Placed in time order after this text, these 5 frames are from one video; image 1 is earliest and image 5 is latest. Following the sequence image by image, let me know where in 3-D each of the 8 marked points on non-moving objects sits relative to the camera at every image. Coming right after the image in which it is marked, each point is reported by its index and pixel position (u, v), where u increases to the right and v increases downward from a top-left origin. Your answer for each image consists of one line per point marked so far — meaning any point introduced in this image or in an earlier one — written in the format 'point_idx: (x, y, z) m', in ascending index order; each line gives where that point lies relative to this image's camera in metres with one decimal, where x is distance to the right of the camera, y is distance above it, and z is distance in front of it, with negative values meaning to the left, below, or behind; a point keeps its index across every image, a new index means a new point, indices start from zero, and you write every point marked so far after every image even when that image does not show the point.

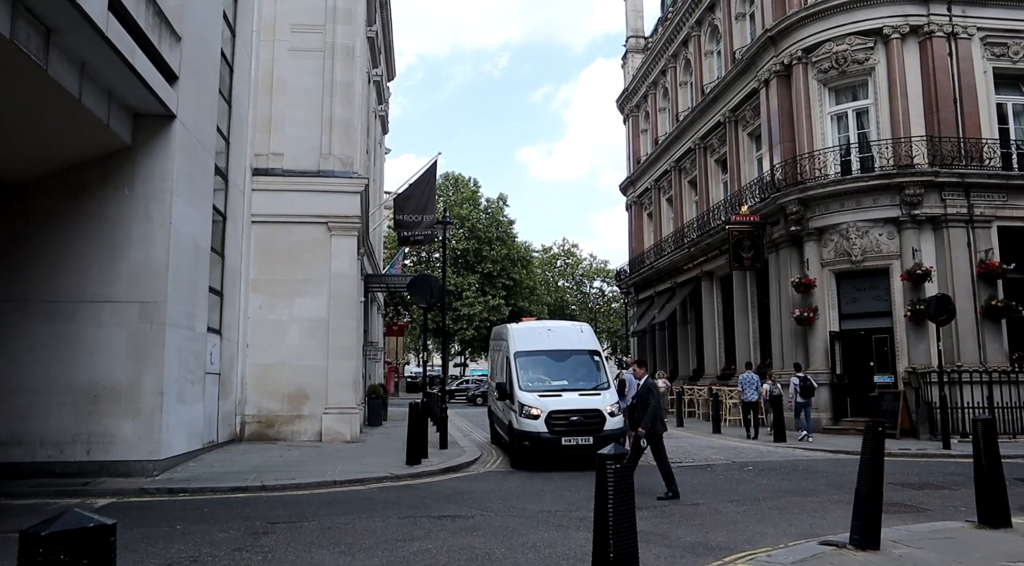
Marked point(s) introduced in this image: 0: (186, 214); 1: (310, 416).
0: (-5.4, +1.1, +11.8) m
1: (-4.4, -2.9, +15.7) m
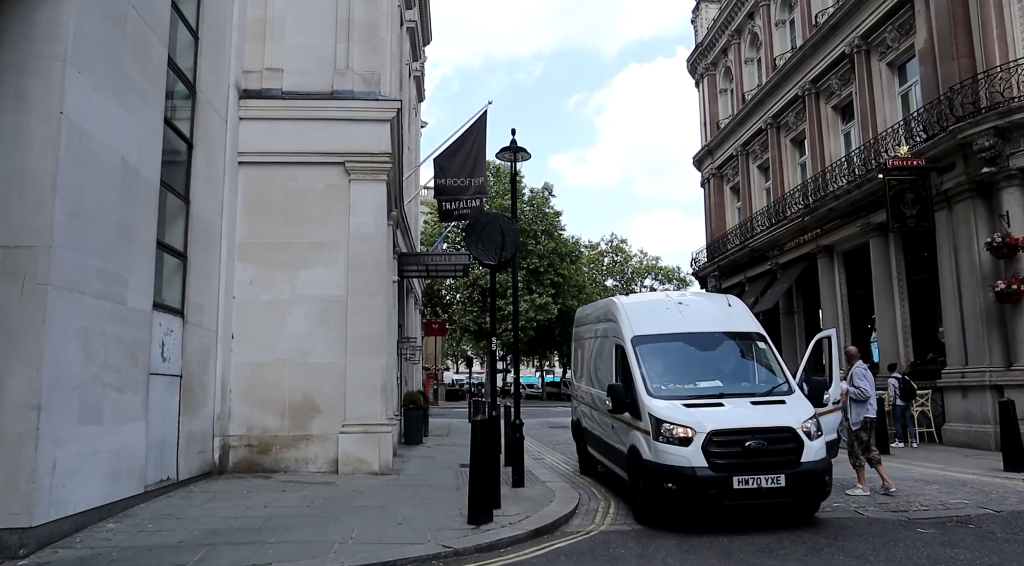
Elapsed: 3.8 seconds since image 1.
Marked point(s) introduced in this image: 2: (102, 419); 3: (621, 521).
0: (-4.1, +1.7, +7.1) m
1: (-2.9, -2.4, +11.0) m
2: (-4.1, -1.3, +7.2) m
3: (+1.2, -2.6, +7.8) m
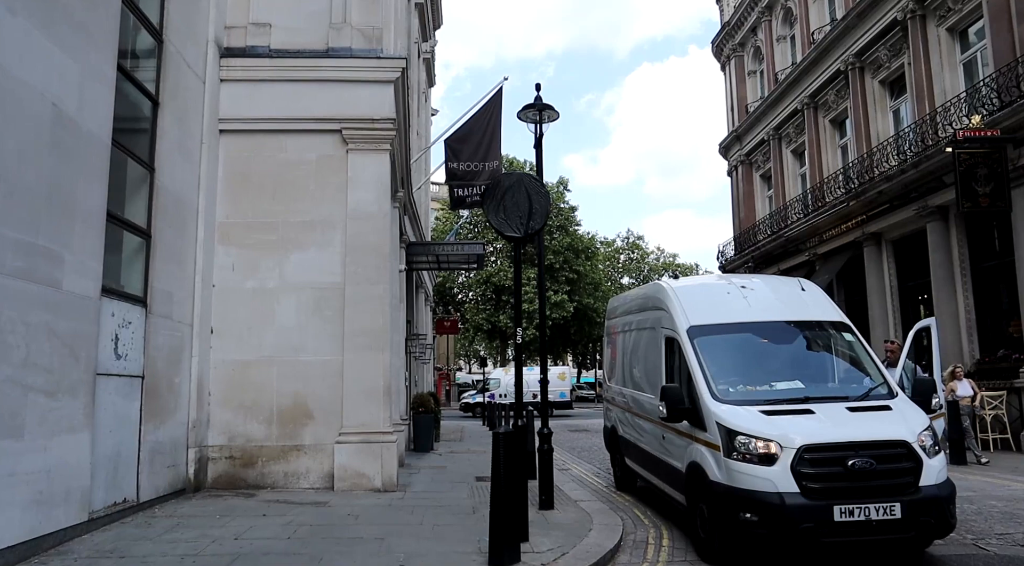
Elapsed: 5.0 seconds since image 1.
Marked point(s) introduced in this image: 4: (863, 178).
0: (-3.9, +1.9, +5.6) m
1: (-2.6, -2.2, +9.4) m
2: (-3.8, -1.2, +5.6) m
3: (+1.4, -2.4, +6.2) m
4: (+9.1, +2.7, +18.8) m
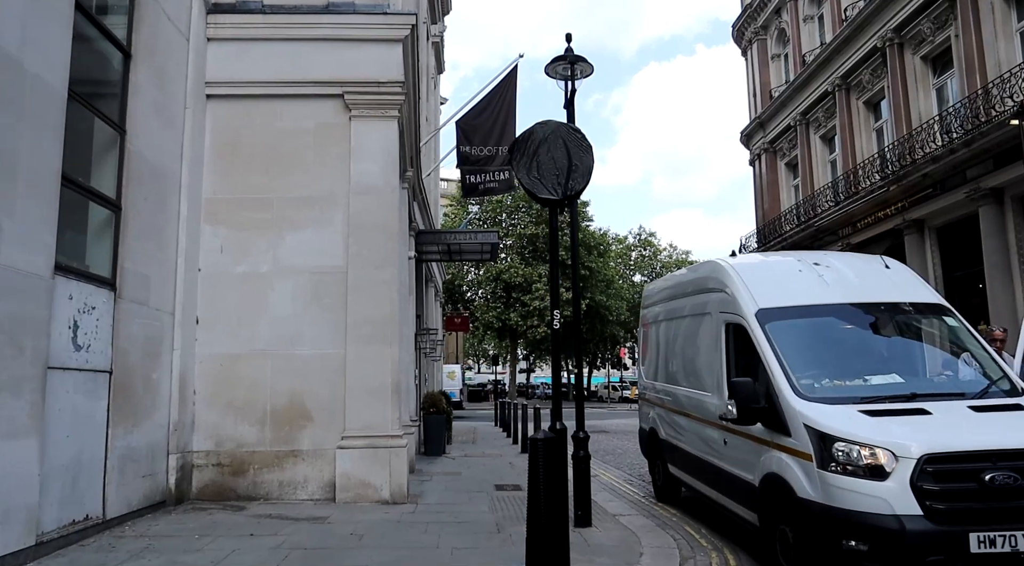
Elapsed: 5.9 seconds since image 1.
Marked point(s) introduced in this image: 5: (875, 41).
0: (-3.6, +2.1, +4.5) m
1: (-2.3, -2.0, +8.3) m
2: (-3.5, -1.0, +4.5) m
3: (+1.7, -2.2, +5.0) m
4: (+9.5, +3.0, +17.5) m
5: (+9.6, +6.4, +19.2) m
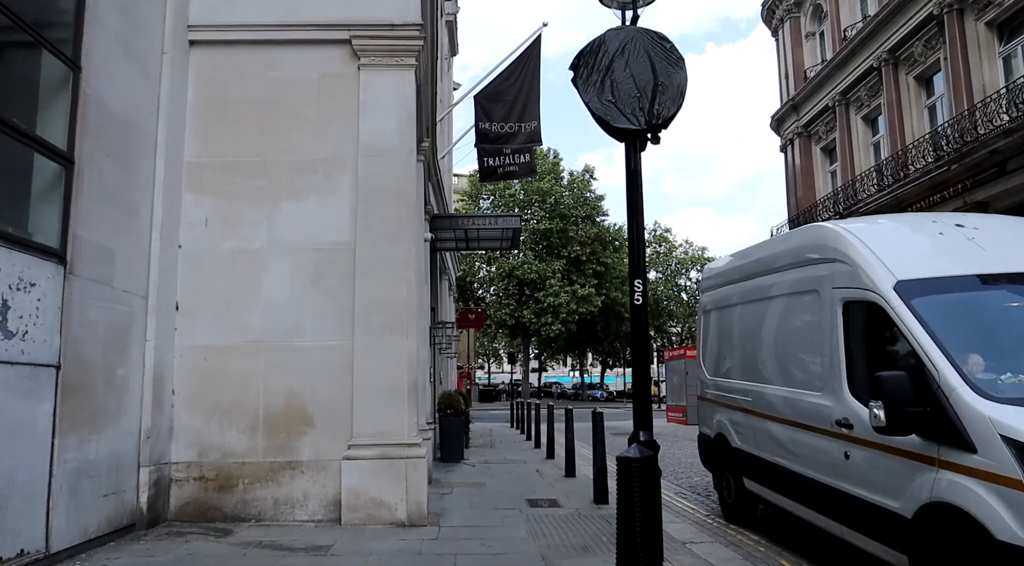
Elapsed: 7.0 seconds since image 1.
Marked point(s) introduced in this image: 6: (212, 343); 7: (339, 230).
0: (-3.3, +2.3, +3.1) m
1: (-1.9, -1.7, +6.9) m
2: (-3.2, -0.7, +3.1) m
3: (+2.1, -1.9, +3.6) m
4: (+10.0, +3.2, +16.0) m
5: (+10.2, +6.7, +17.6) m
6: (-2.9, -0.6, +7.1) m
7: (-1.7, +0.5, +7.3) m
